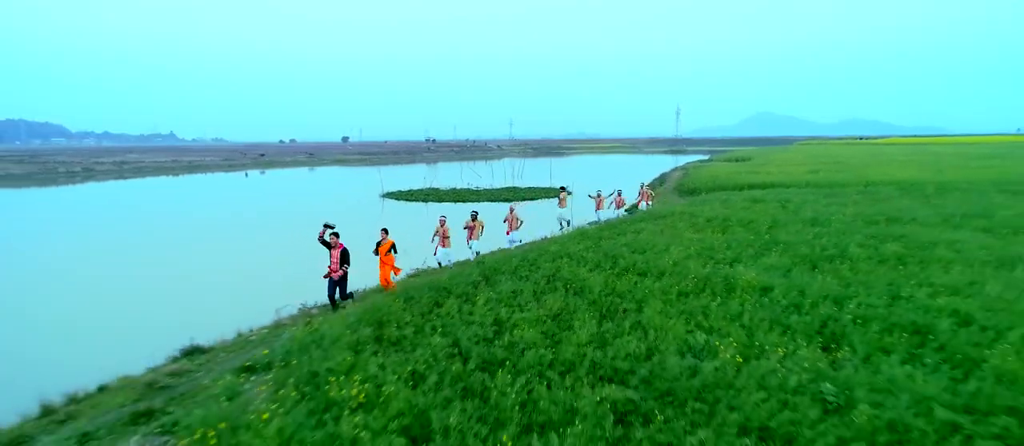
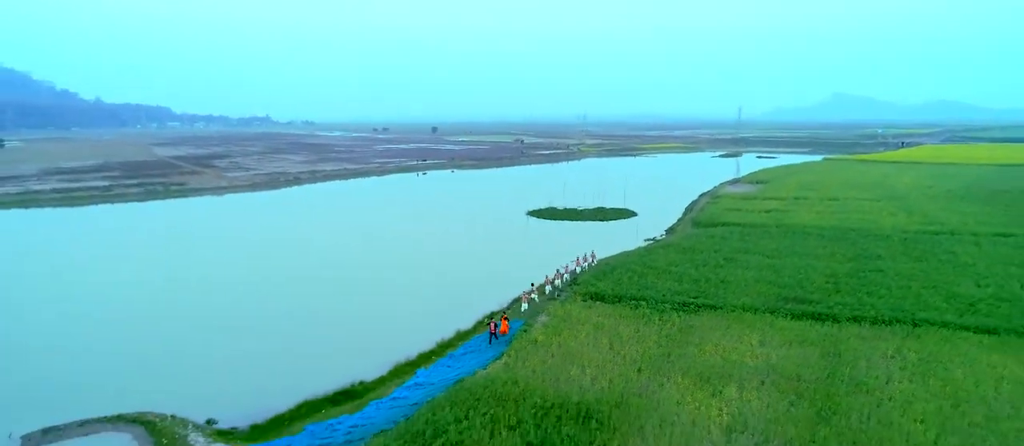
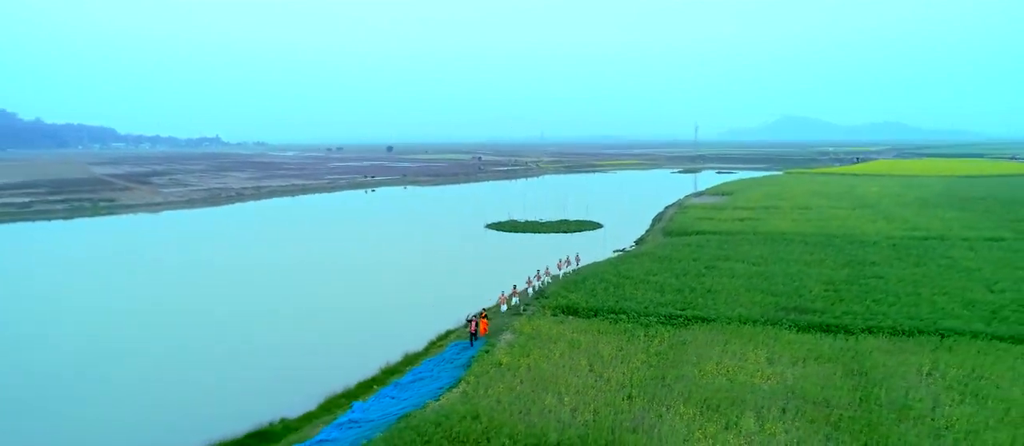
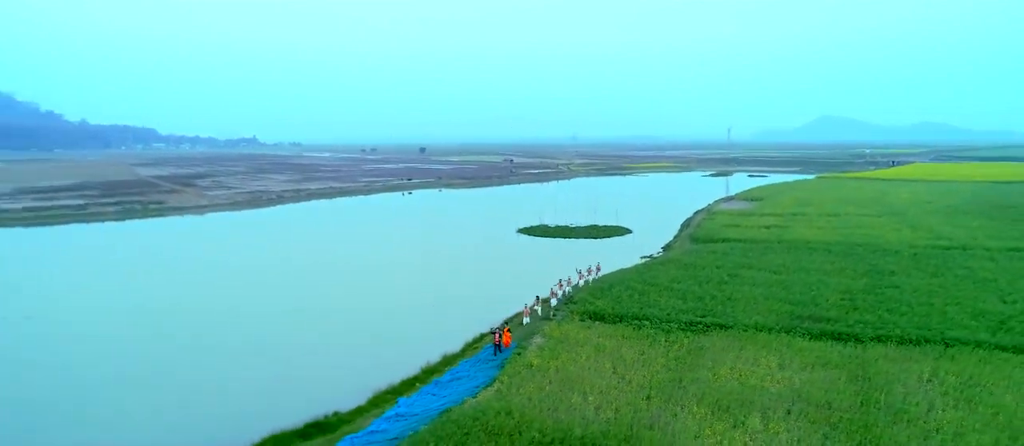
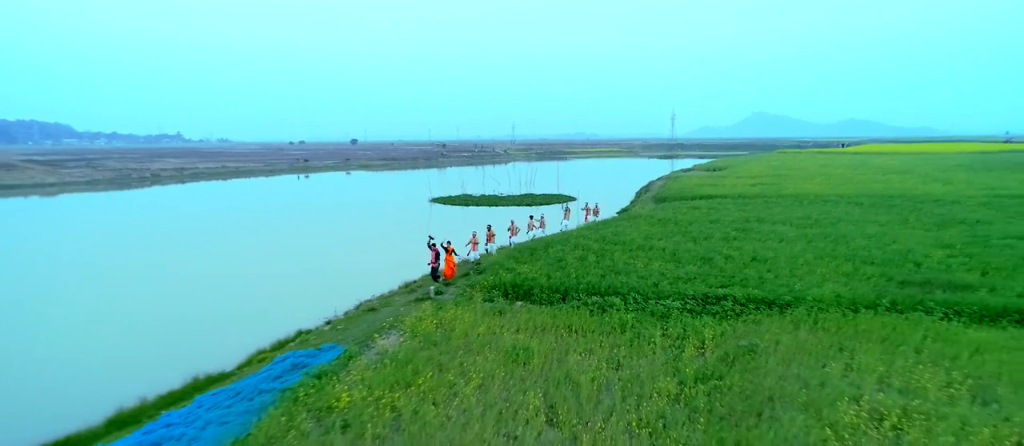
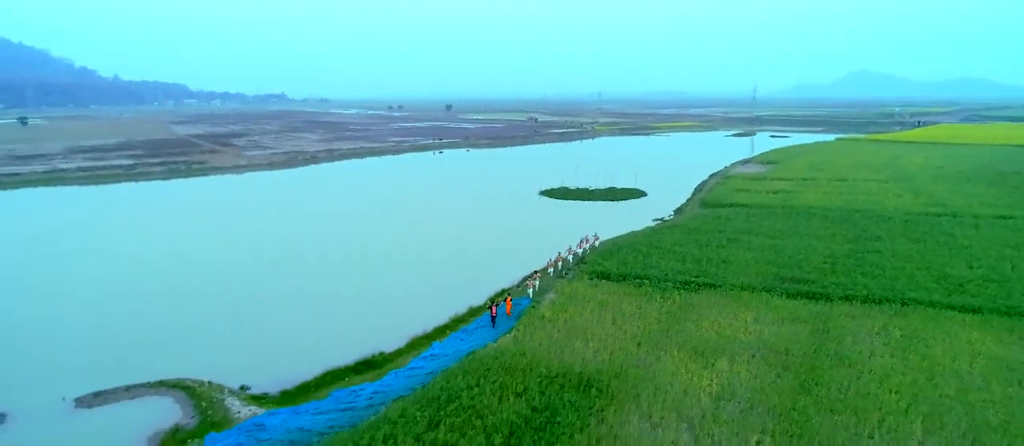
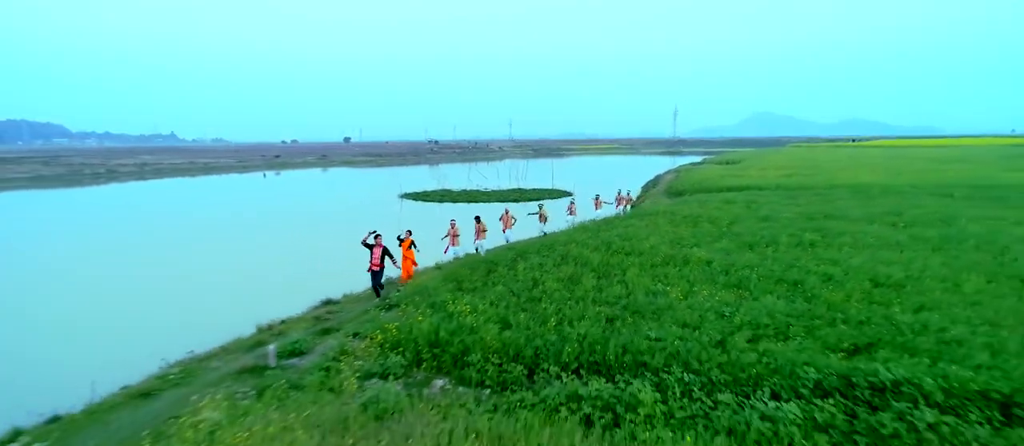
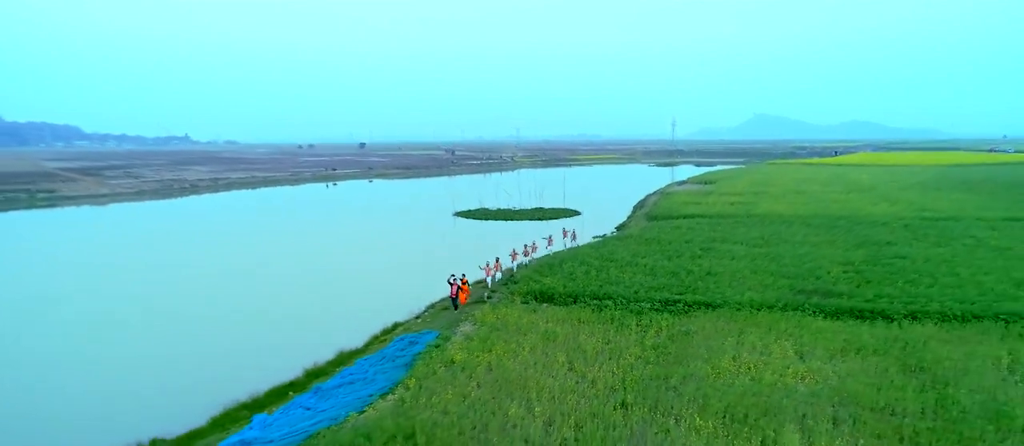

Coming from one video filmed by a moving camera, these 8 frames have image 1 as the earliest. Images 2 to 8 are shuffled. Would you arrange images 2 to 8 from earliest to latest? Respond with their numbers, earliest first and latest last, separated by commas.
7, 5, 8, 3, 4, 2, 6
